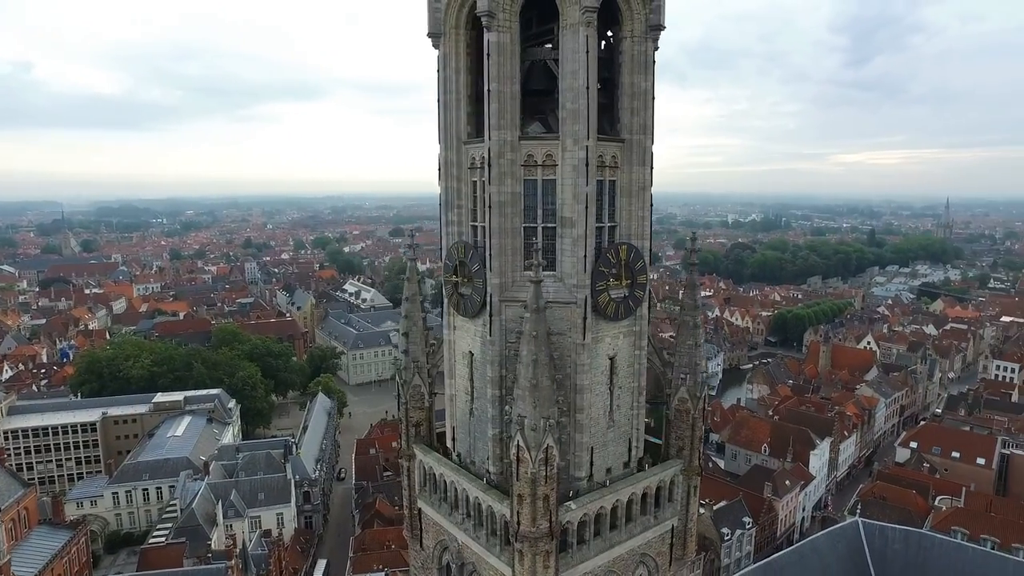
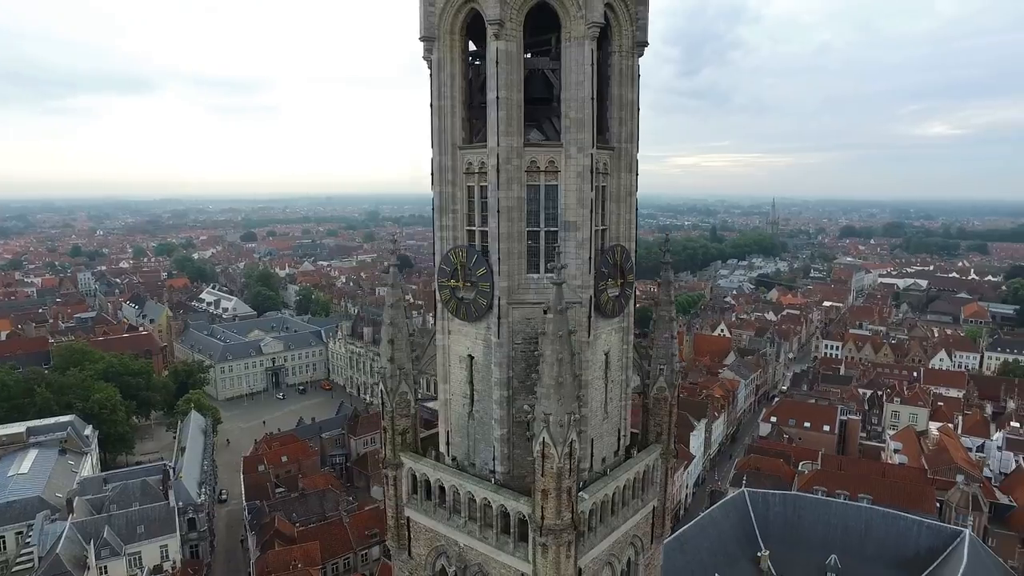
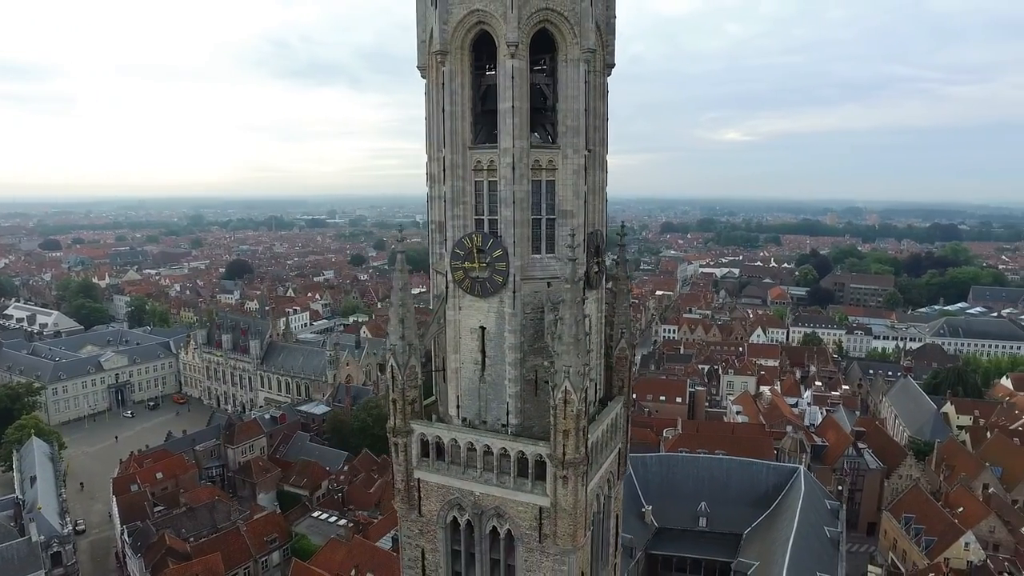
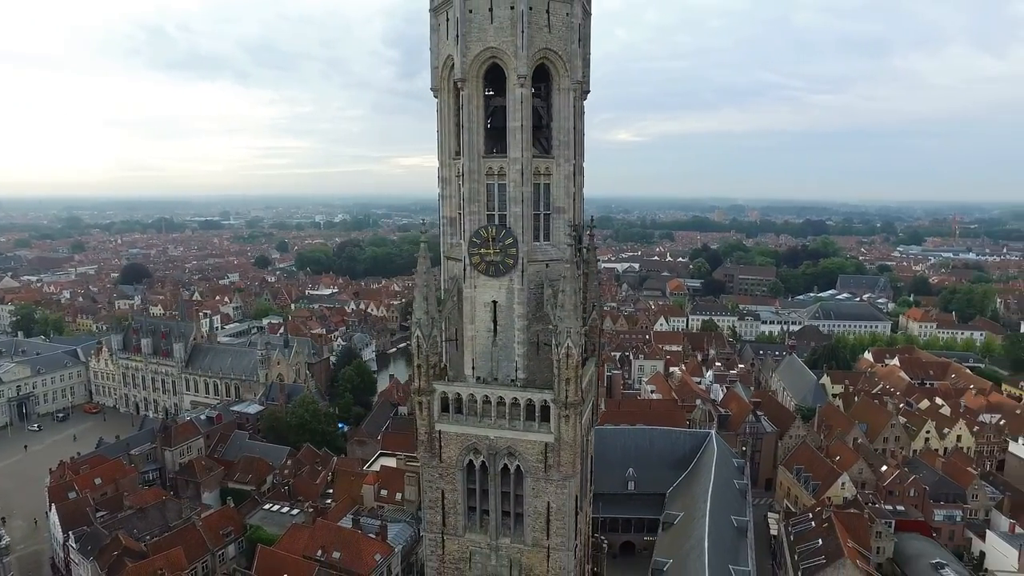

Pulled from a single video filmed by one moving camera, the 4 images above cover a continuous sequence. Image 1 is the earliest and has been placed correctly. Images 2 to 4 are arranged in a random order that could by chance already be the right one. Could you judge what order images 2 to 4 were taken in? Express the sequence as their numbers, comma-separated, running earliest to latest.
2, 3, 4
